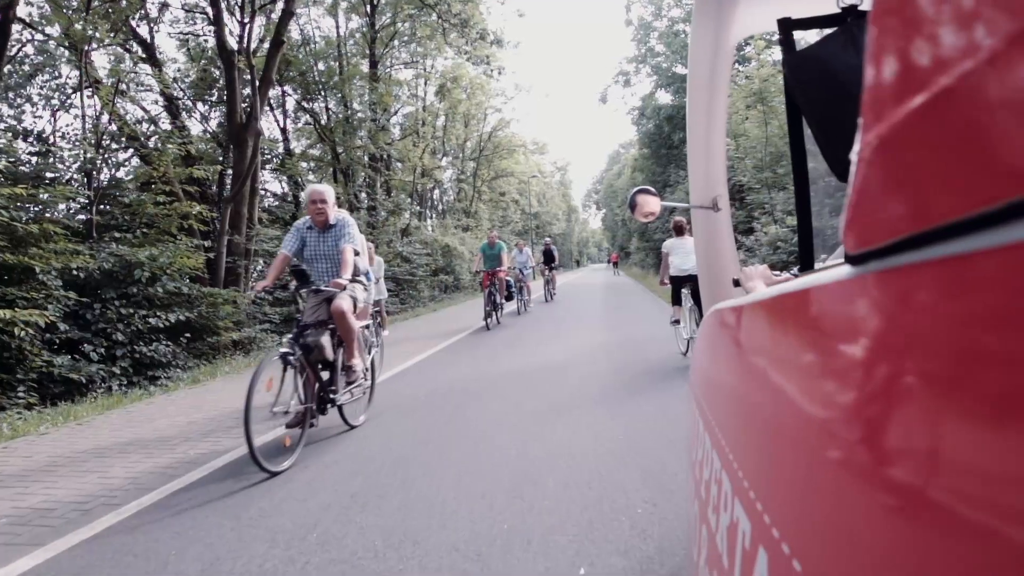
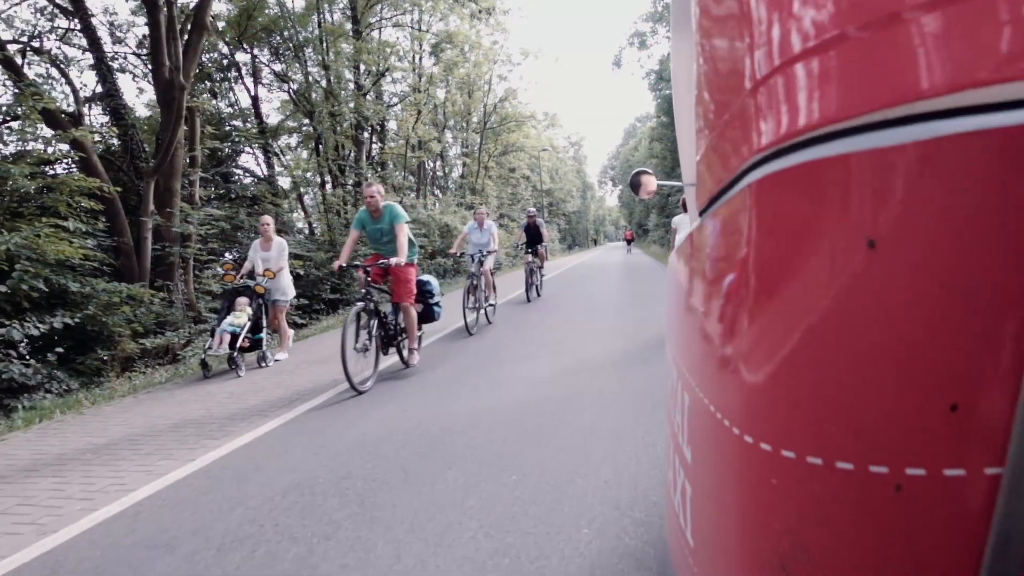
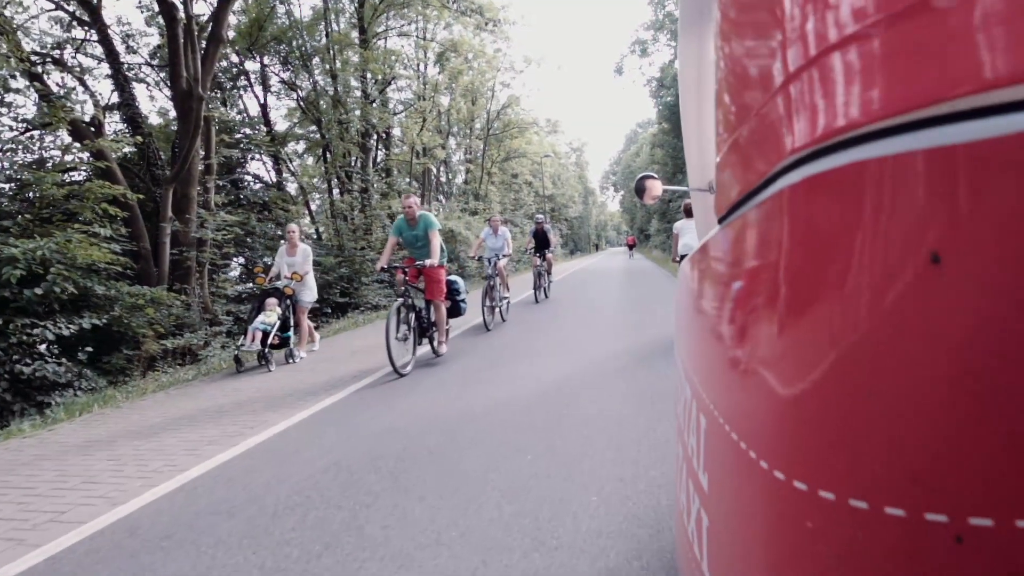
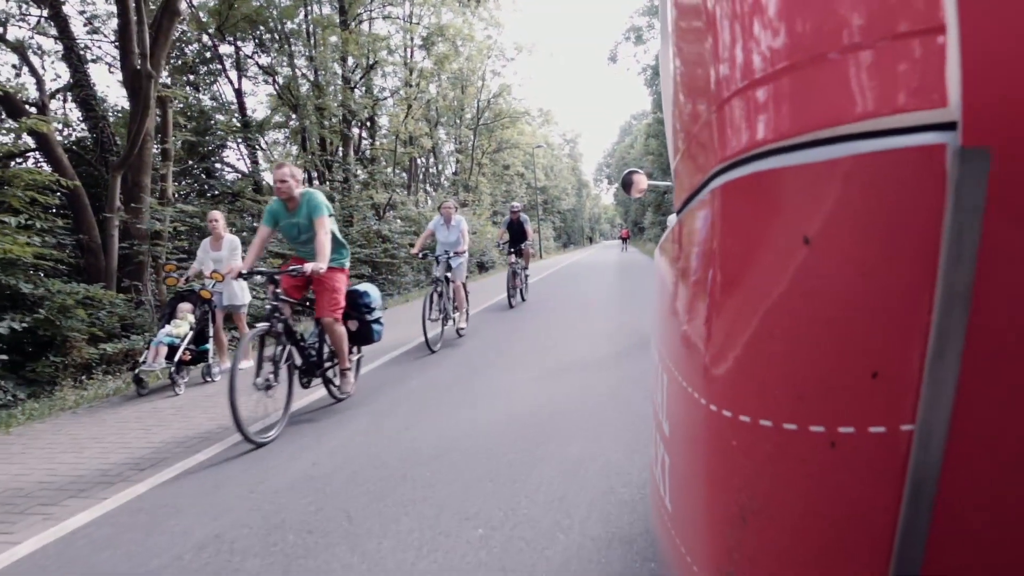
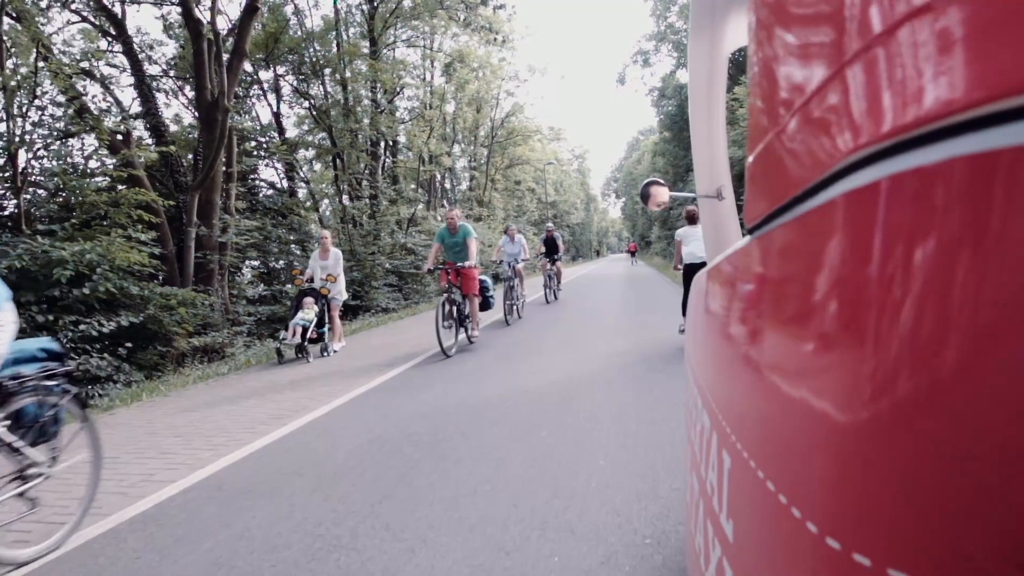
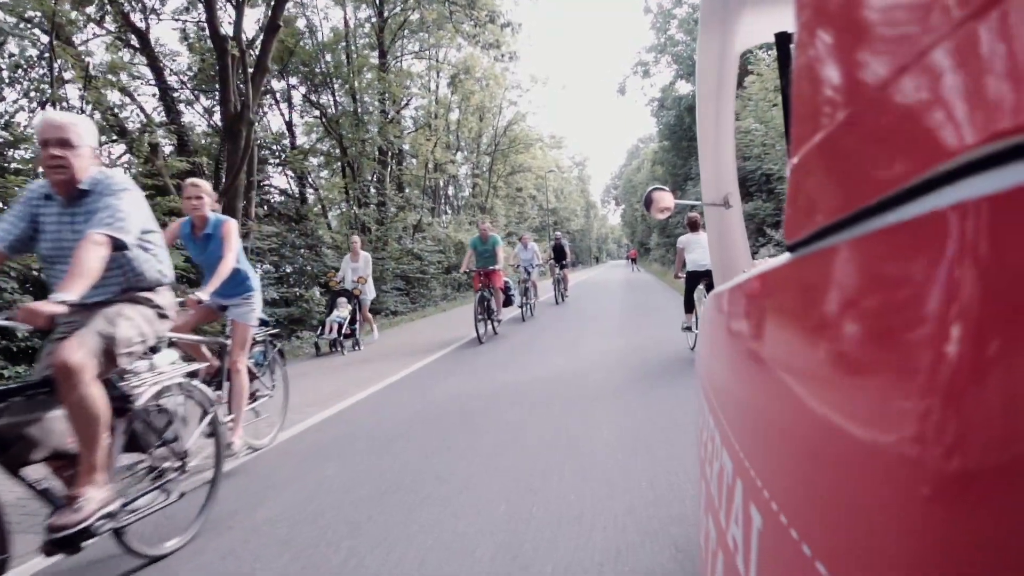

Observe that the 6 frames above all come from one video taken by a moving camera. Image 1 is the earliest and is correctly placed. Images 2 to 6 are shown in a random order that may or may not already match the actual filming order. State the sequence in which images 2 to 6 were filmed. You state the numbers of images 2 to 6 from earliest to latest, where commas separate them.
6, 5, 3, 2, 4
